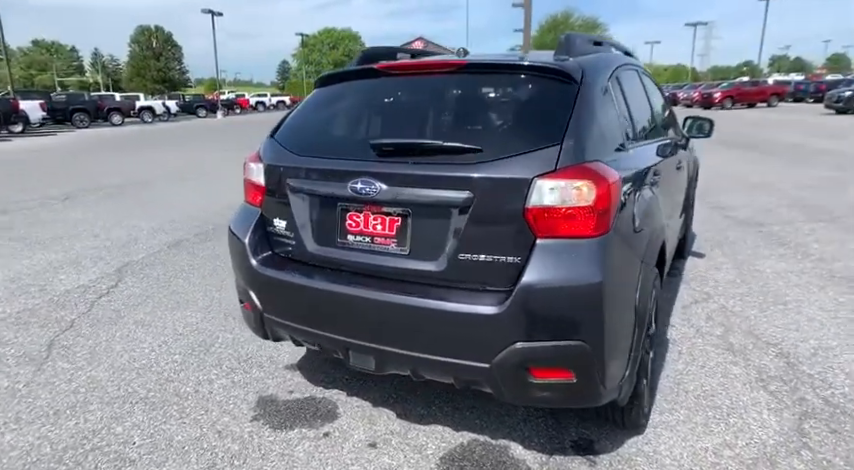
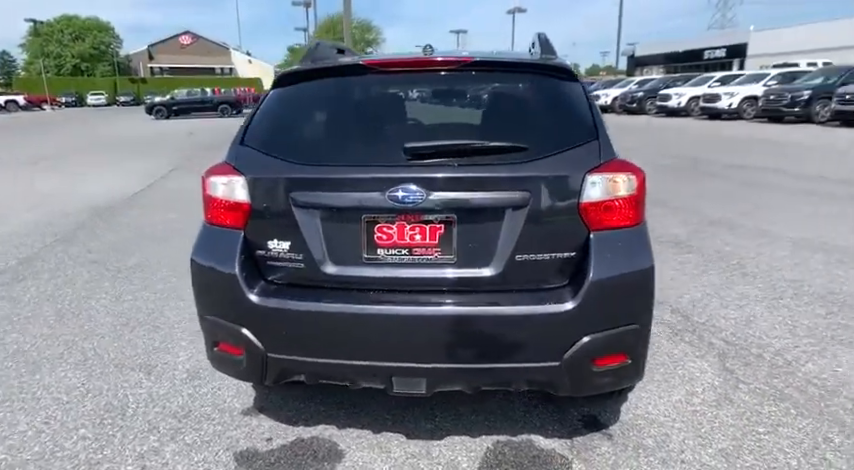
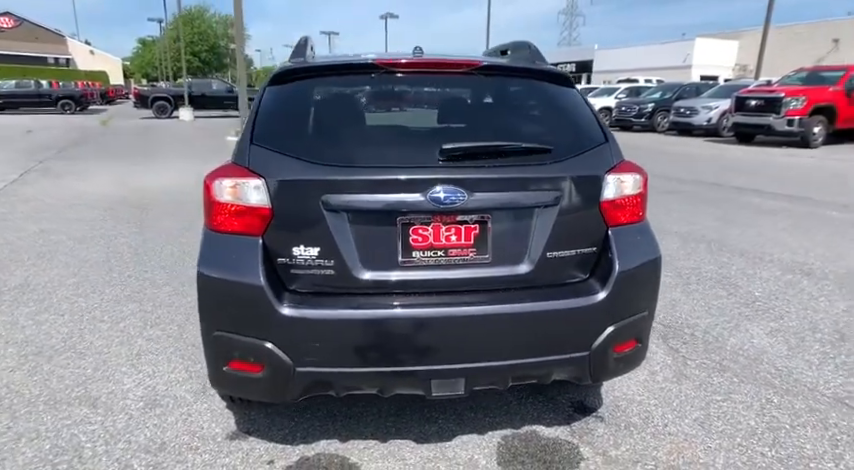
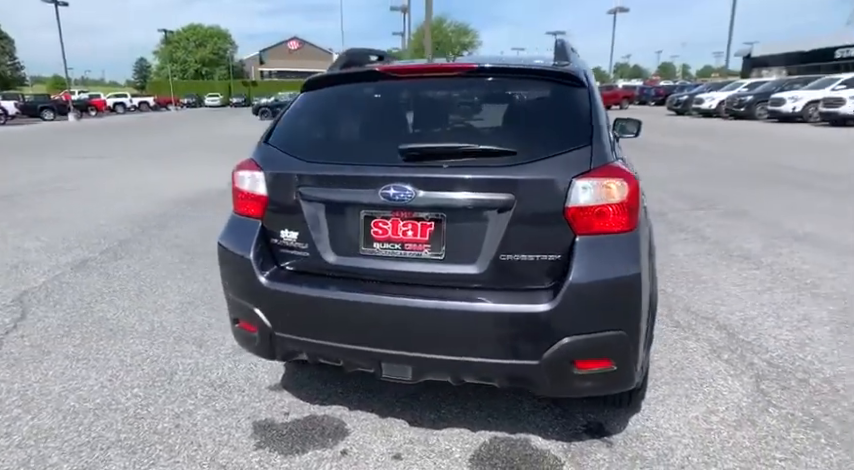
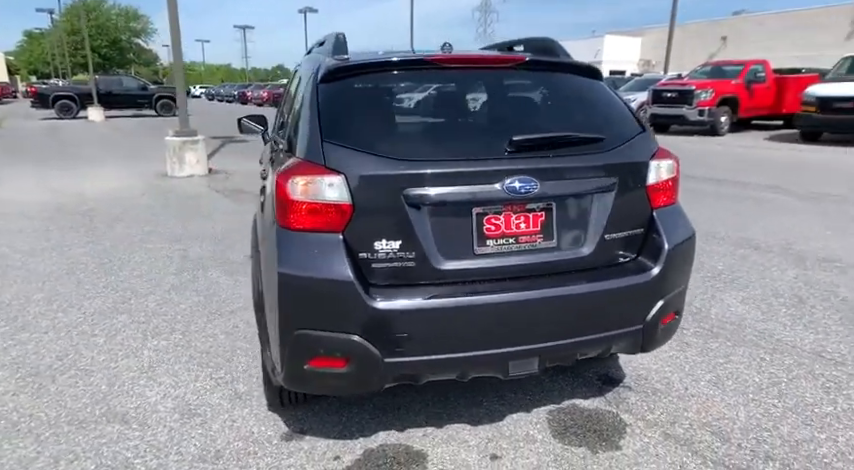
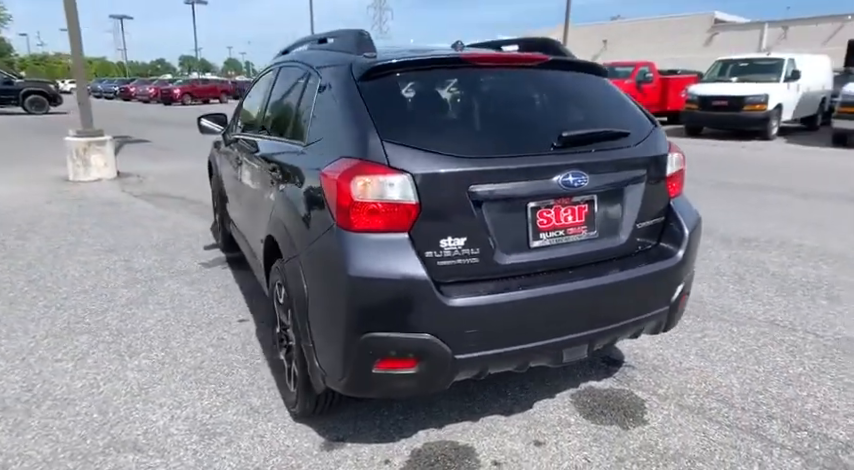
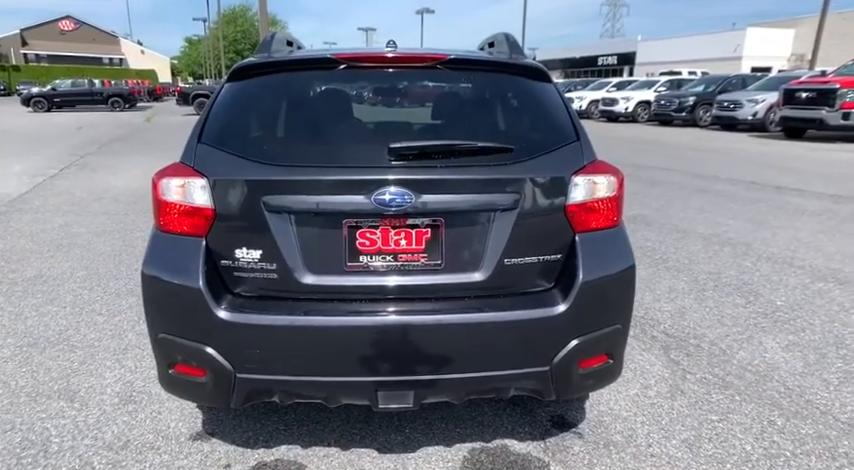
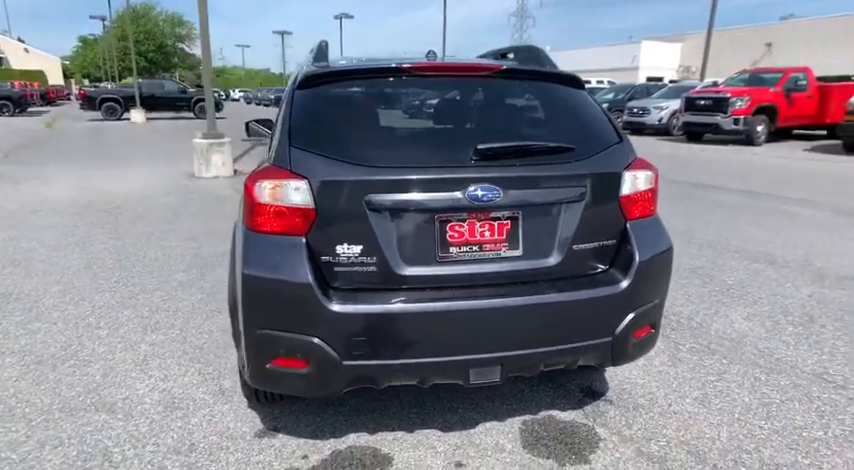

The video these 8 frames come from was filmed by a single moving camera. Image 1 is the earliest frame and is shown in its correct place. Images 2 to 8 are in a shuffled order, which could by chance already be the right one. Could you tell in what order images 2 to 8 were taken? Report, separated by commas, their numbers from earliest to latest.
4, 2, 7, 3, 8, 5, 6
